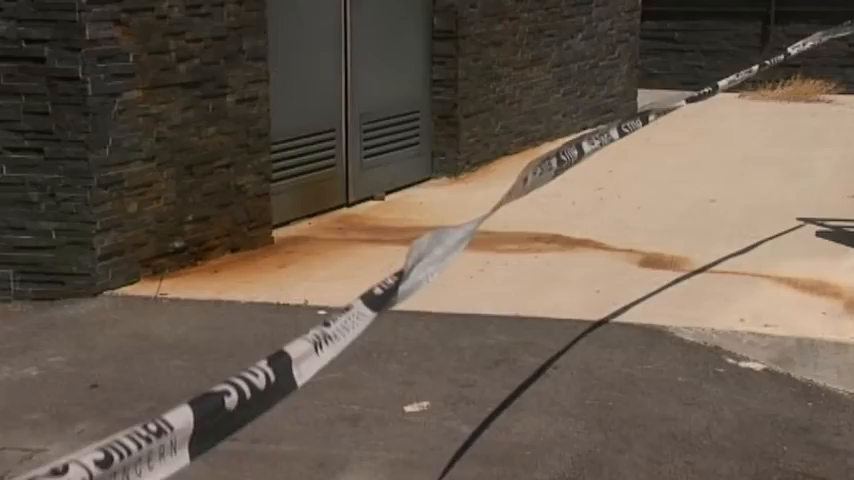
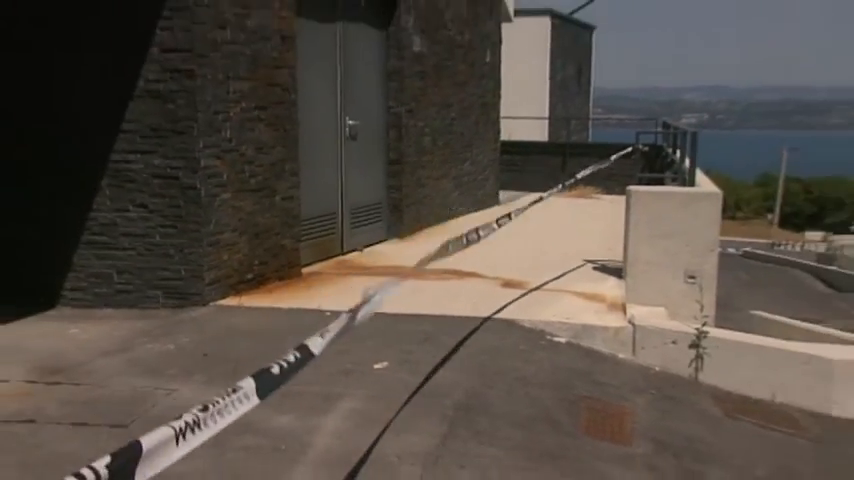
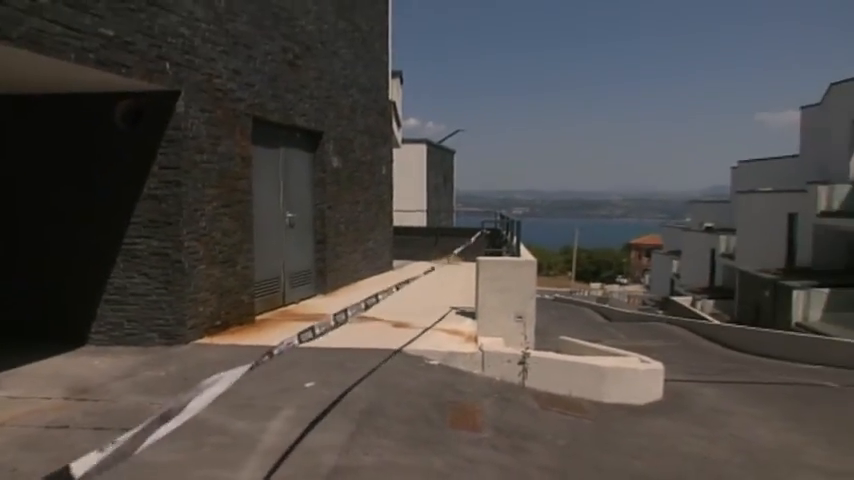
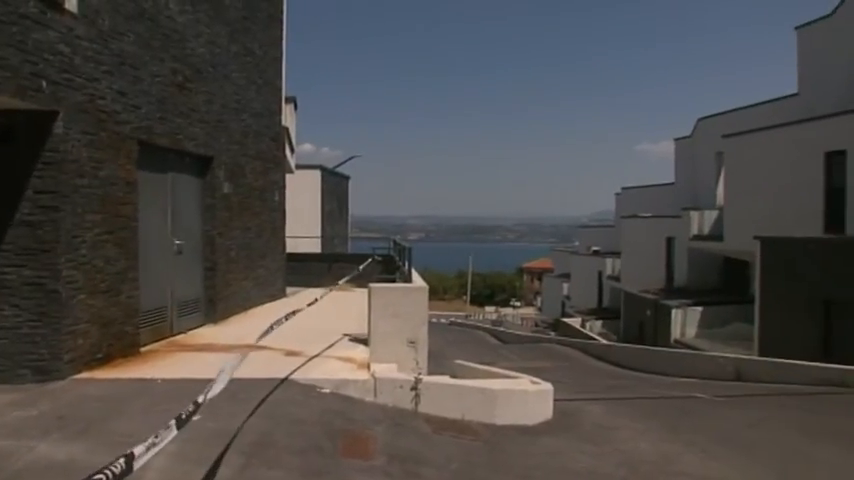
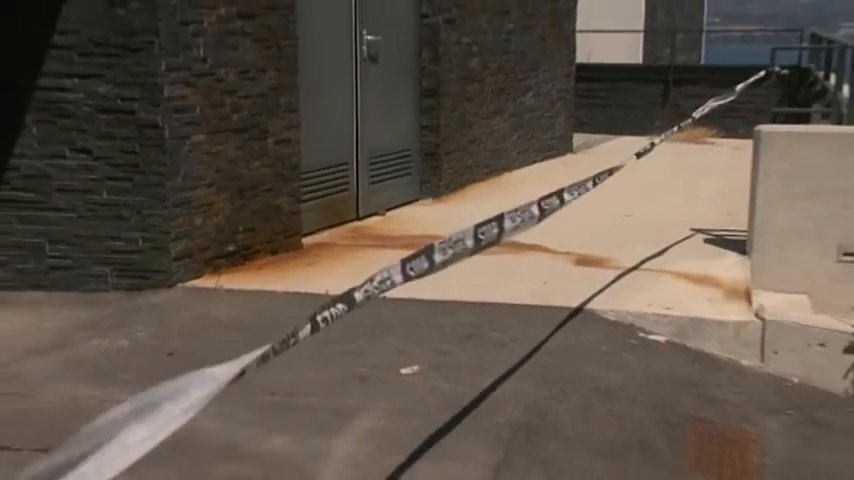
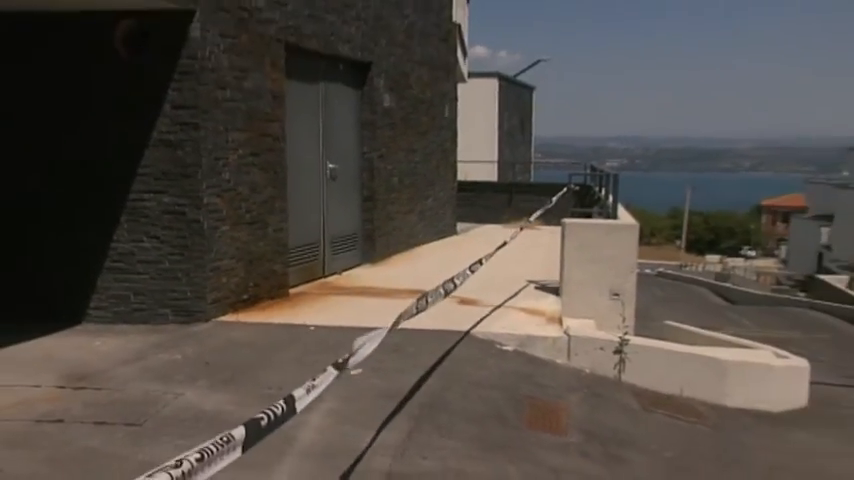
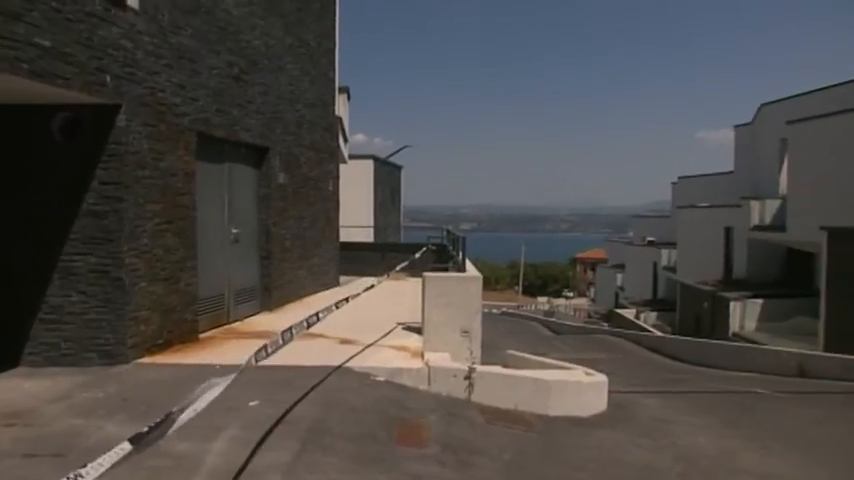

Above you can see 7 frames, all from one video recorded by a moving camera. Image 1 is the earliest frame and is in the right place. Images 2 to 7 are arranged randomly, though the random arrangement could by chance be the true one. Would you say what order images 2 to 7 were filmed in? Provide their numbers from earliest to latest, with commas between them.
5, 2, 6, 3, 7, 4
